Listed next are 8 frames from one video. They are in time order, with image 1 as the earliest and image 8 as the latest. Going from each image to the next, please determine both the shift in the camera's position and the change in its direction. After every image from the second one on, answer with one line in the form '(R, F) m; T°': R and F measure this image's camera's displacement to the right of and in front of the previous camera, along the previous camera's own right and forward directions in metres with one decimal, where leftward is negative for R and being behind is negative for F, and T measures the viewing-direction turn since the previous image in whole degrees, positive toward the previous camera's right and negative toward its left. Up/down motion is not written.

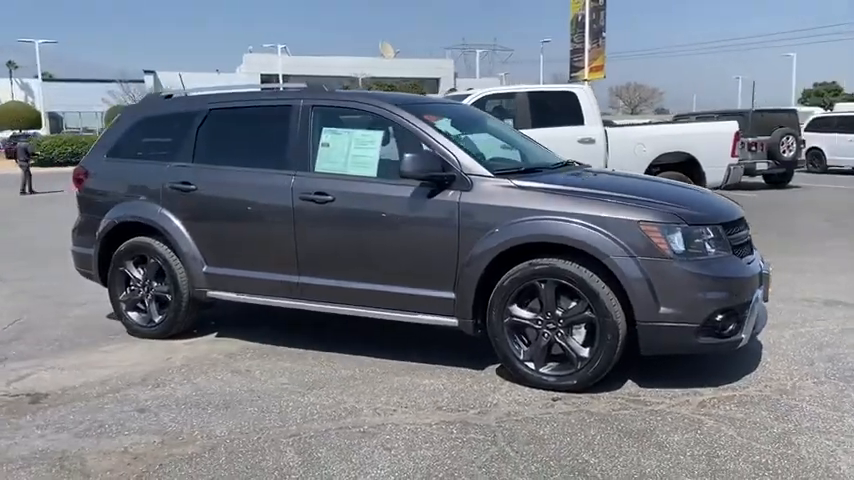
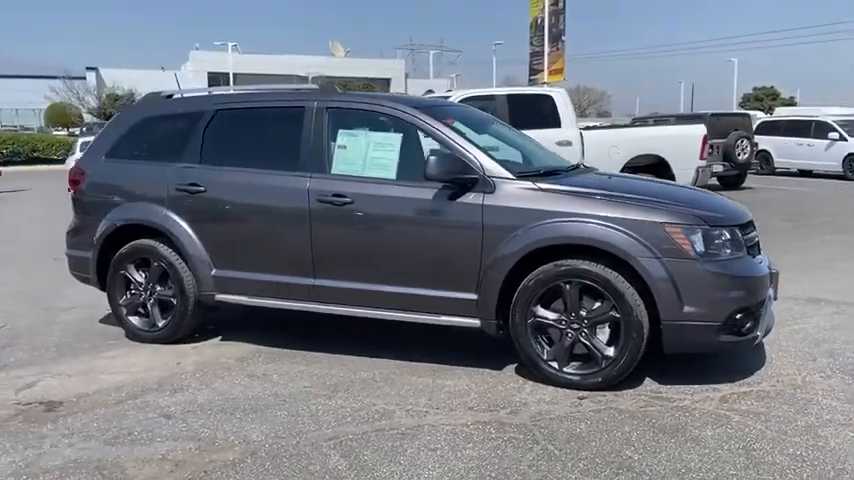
(-0.5, 0.0) m; +4°
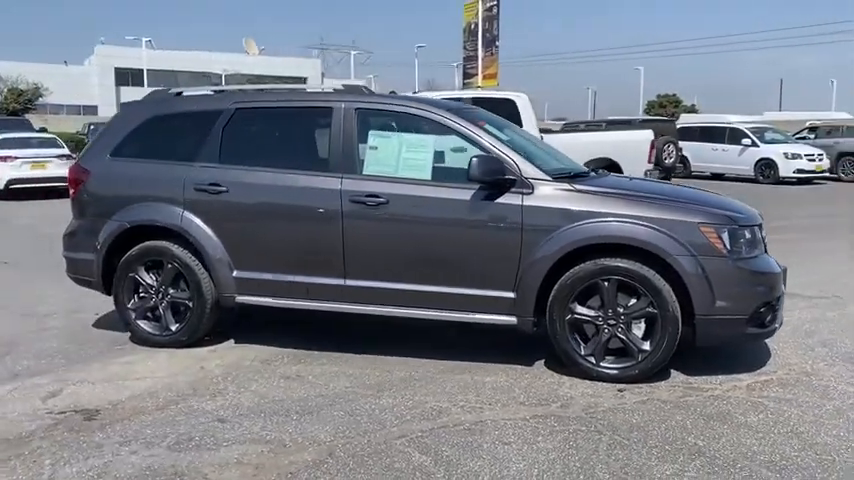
(-0.9, 0.0) m; +7°
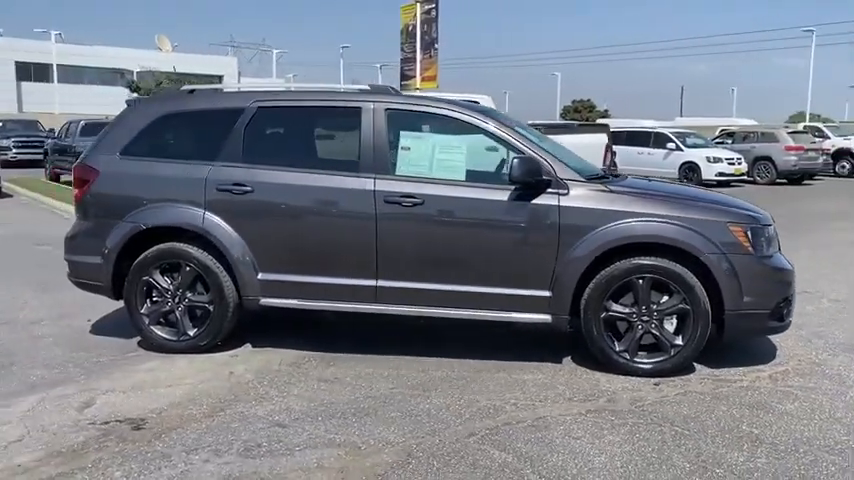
(-0.8, 0.0) m; +7°
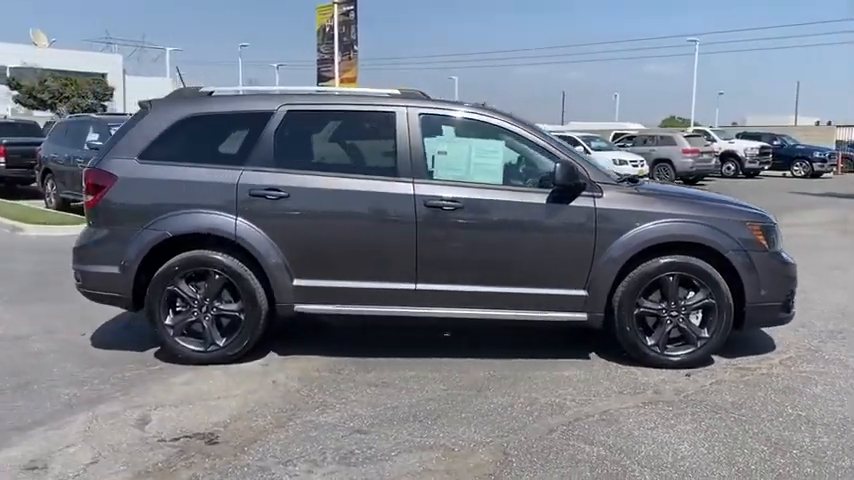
(-1.1, 0.0) m; +8°
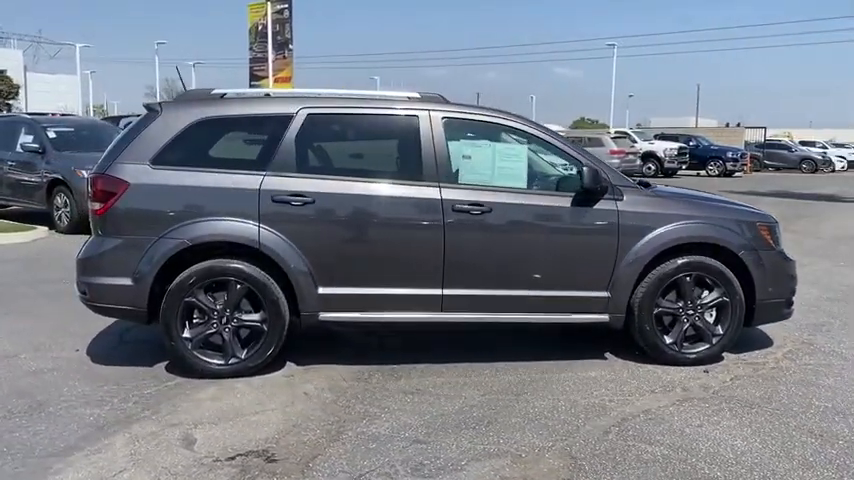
(-0.8, +0.1) m; +6°
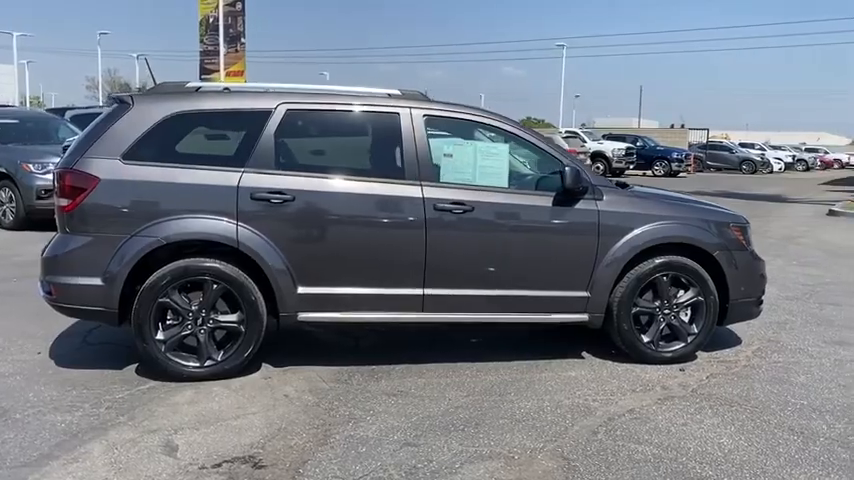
(-0.2, +0.1) m; +4°
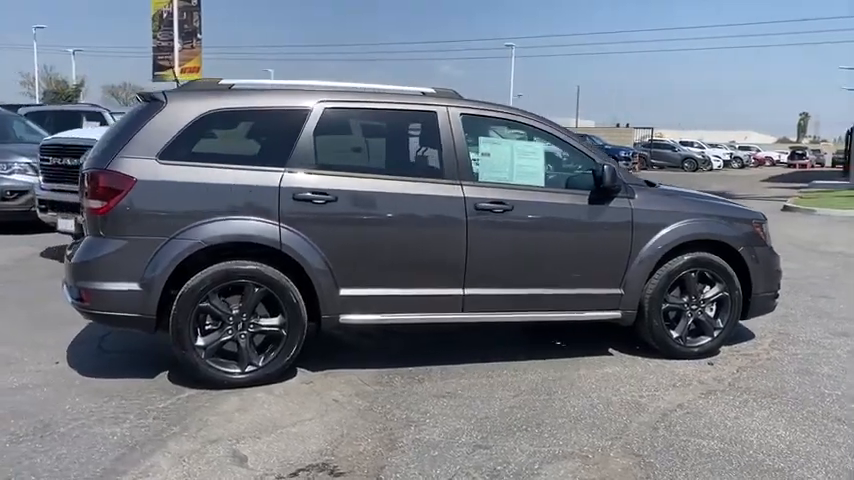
(-0.7, +0.1) m; +5°
